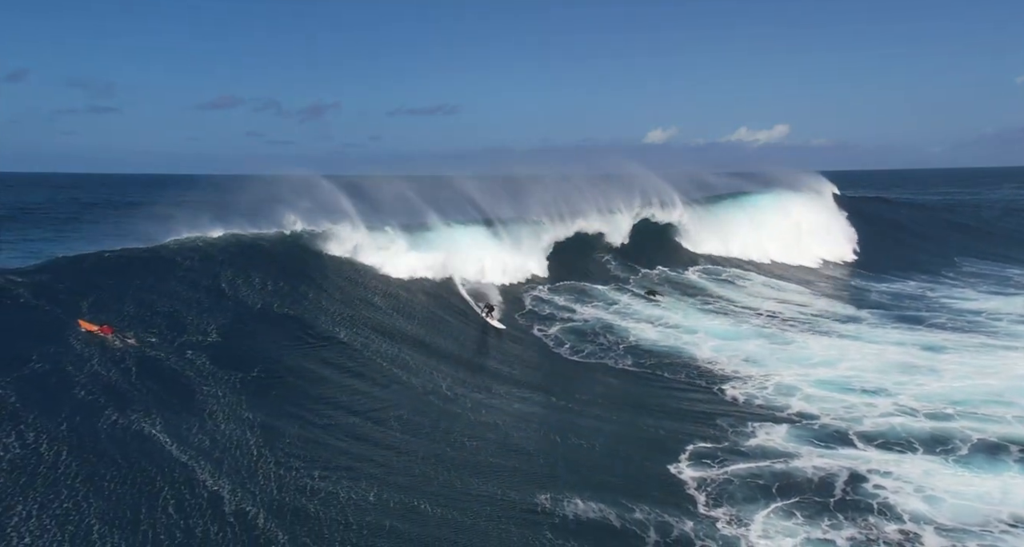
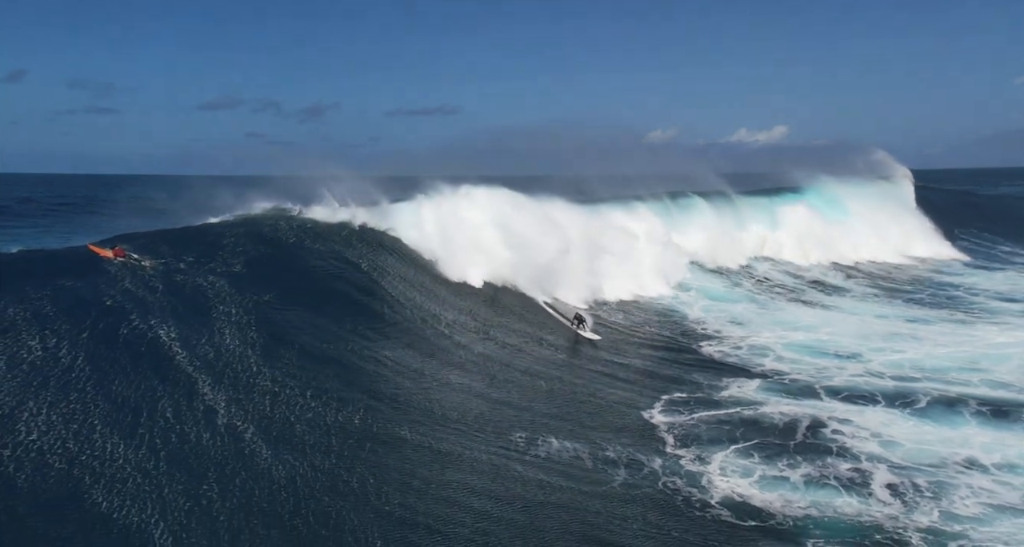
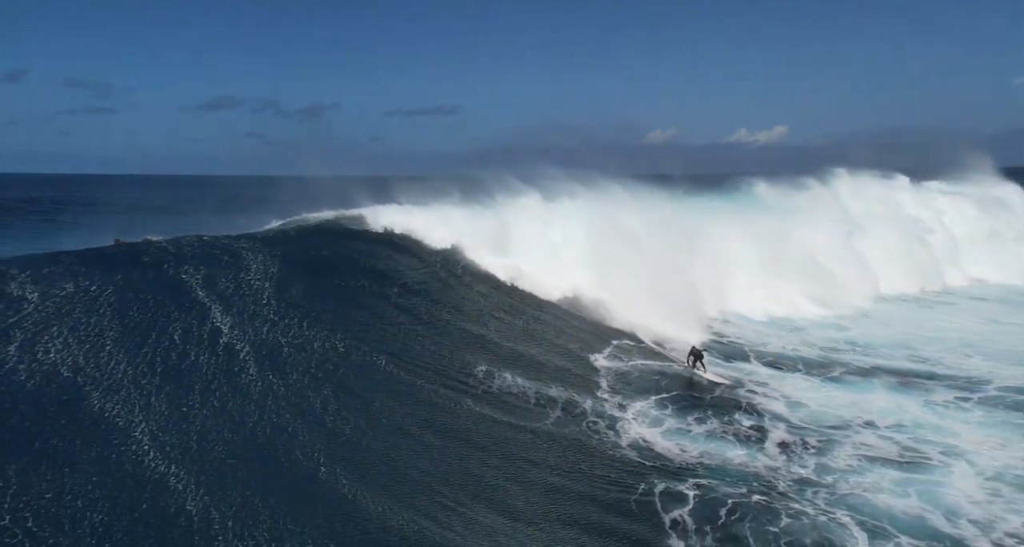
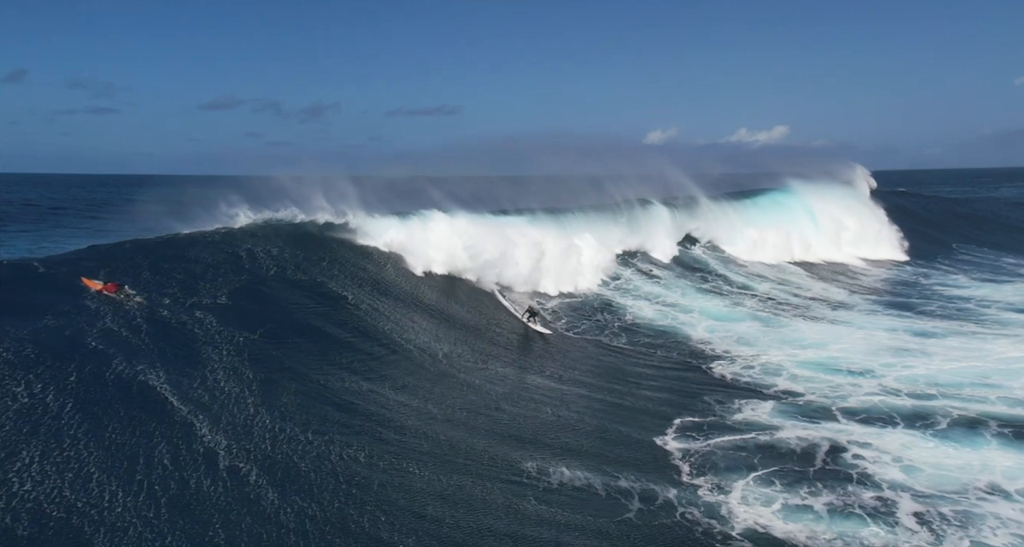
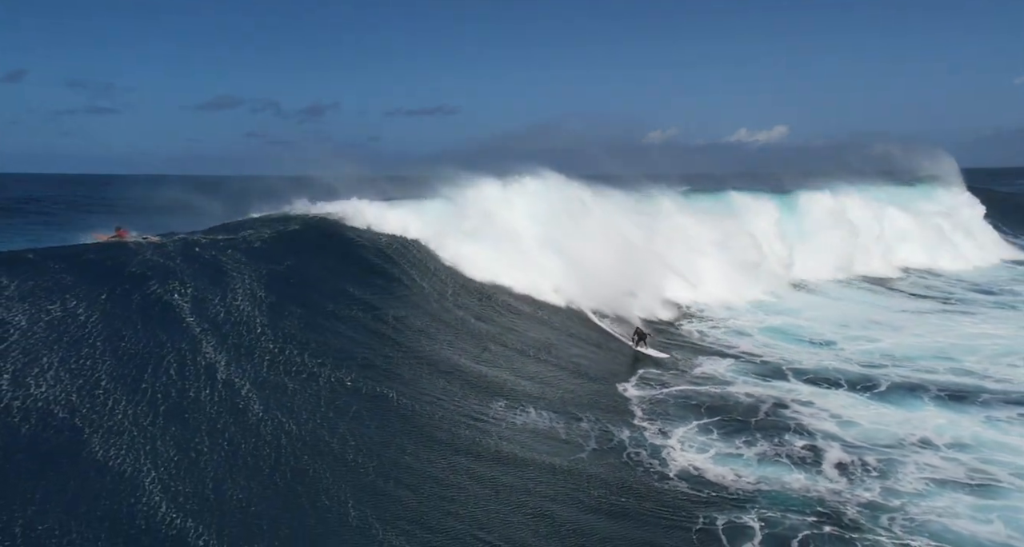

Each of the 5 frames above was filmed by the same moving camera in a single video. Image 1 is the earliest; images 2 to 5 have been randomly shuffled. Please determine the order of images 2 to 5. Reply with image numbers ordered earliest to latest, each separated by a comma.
4, 2, 5, 3
